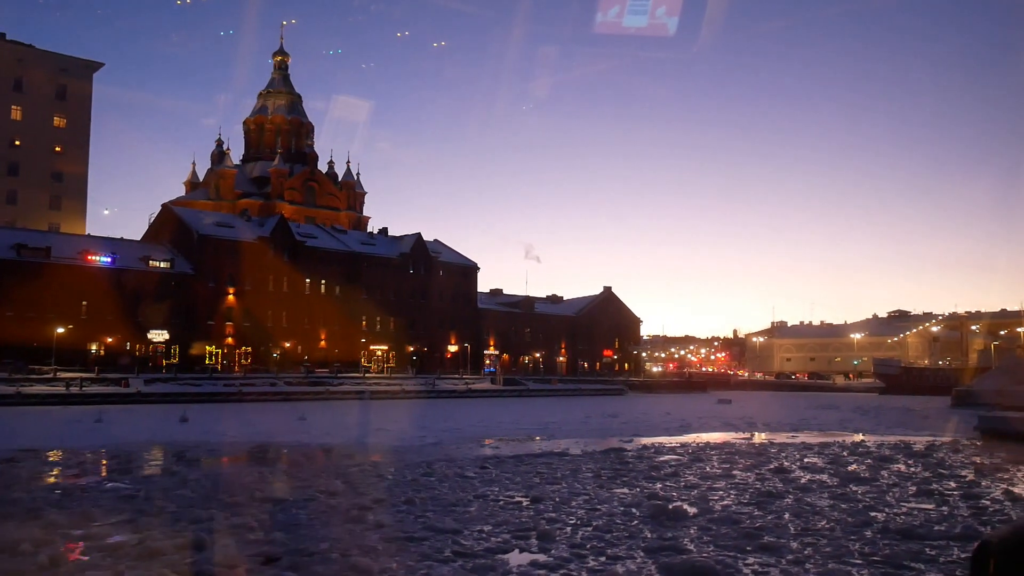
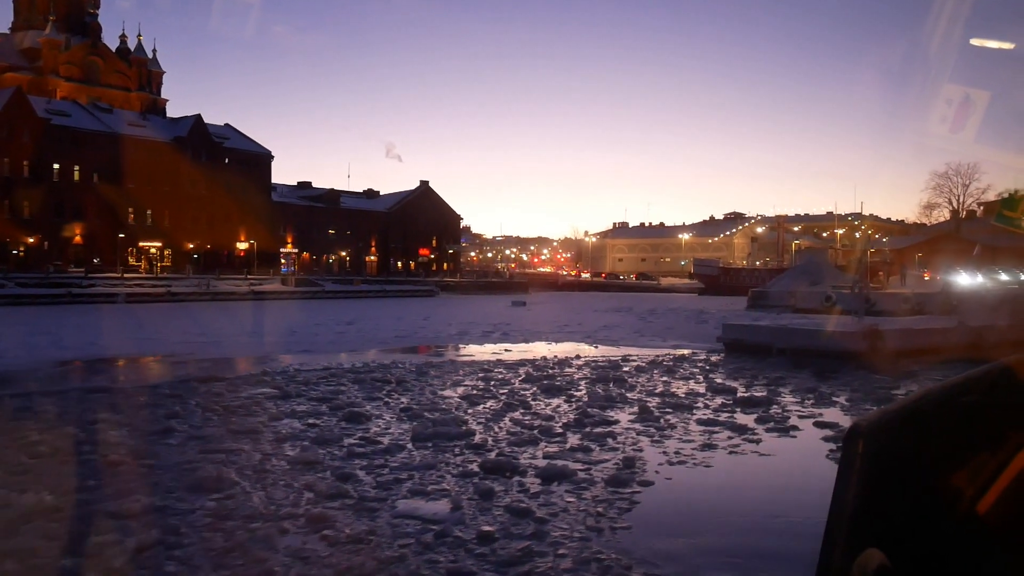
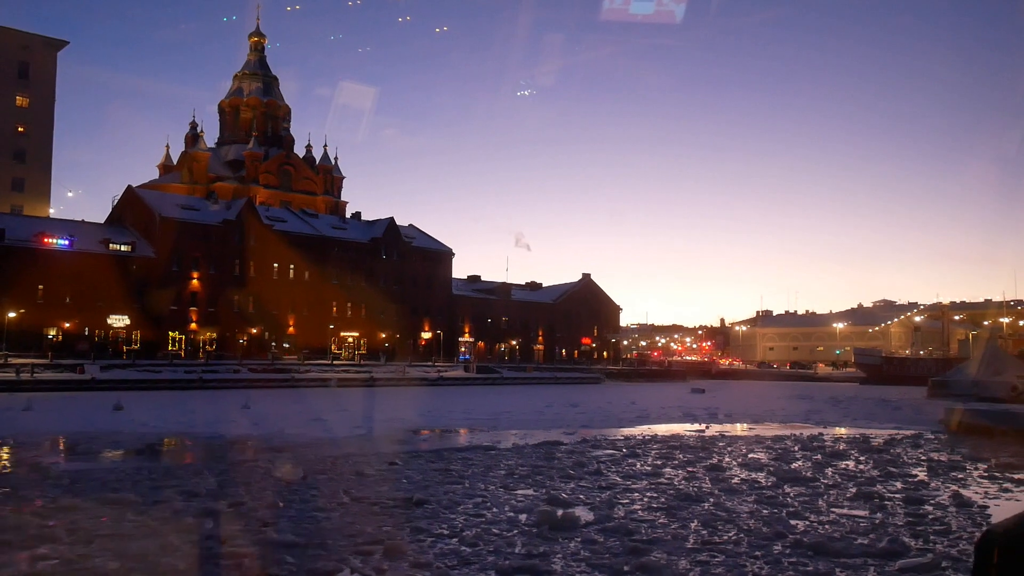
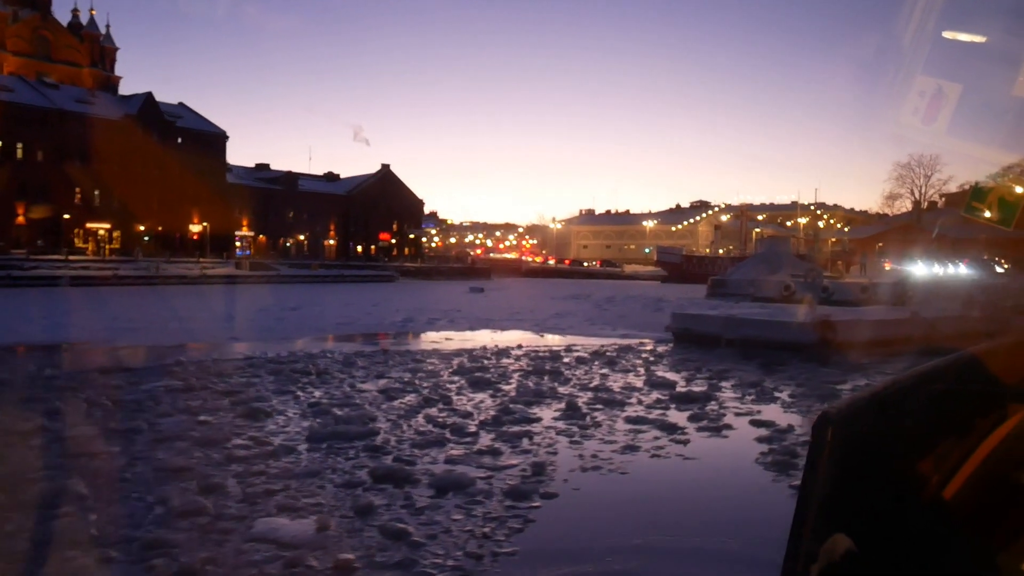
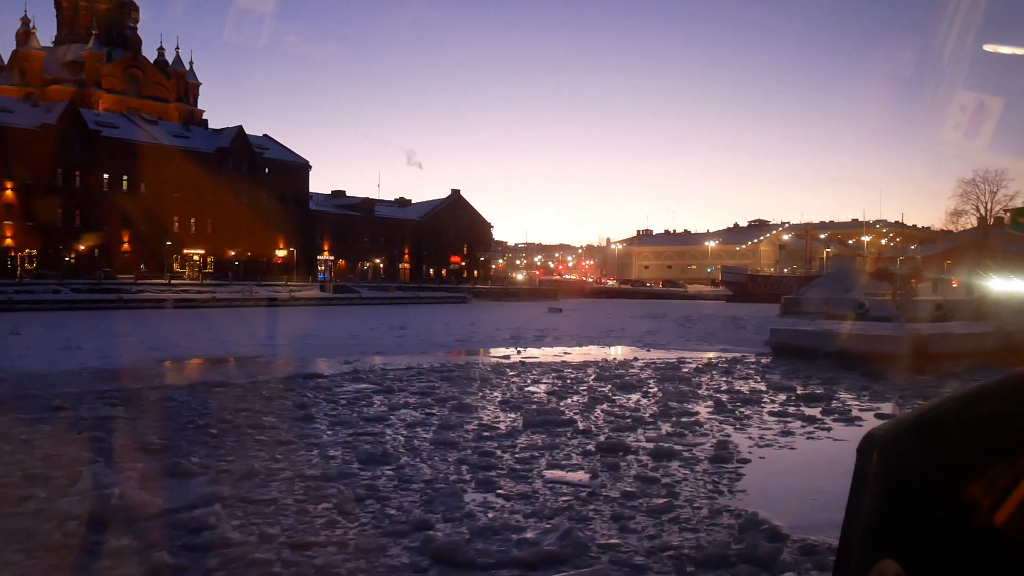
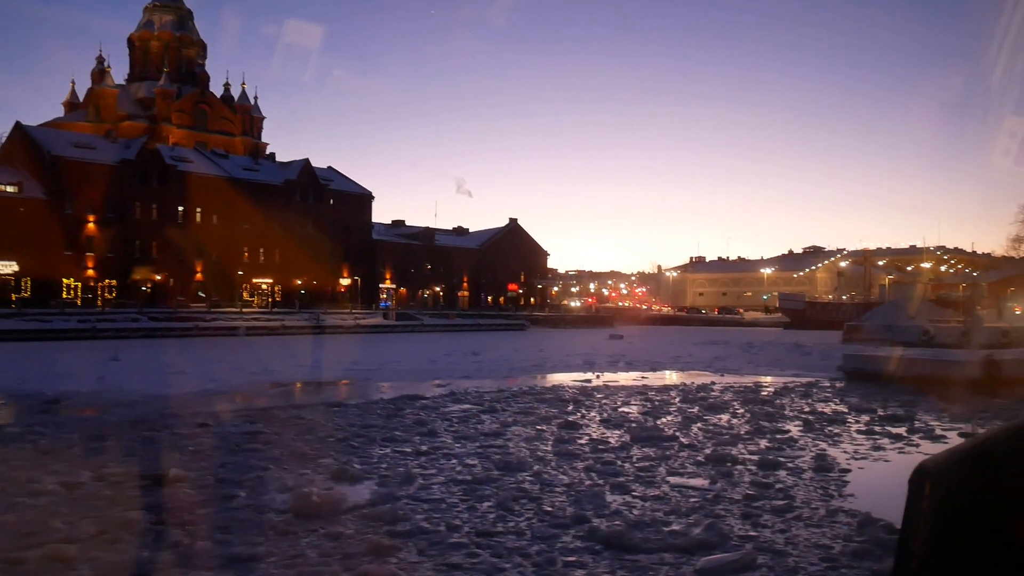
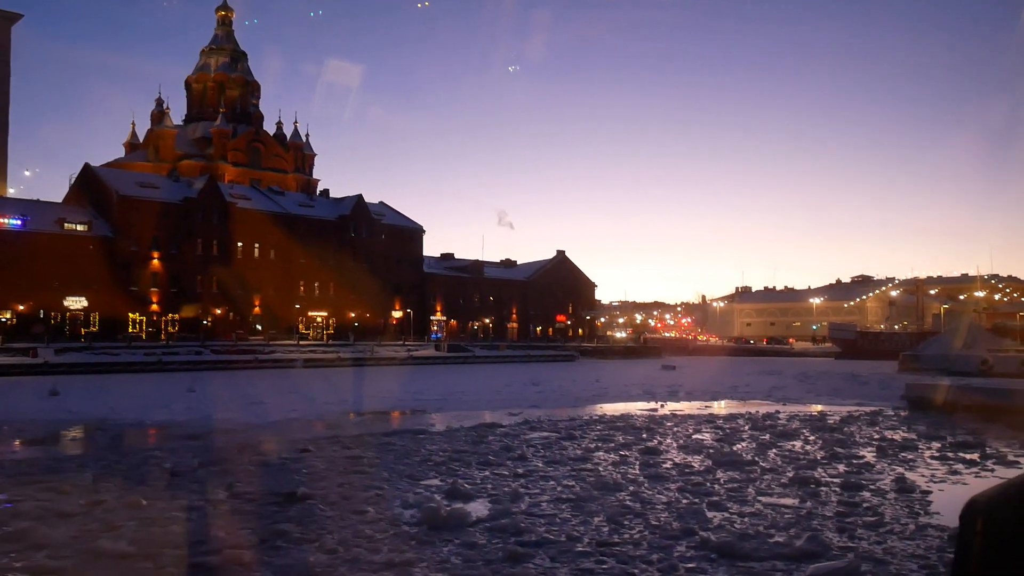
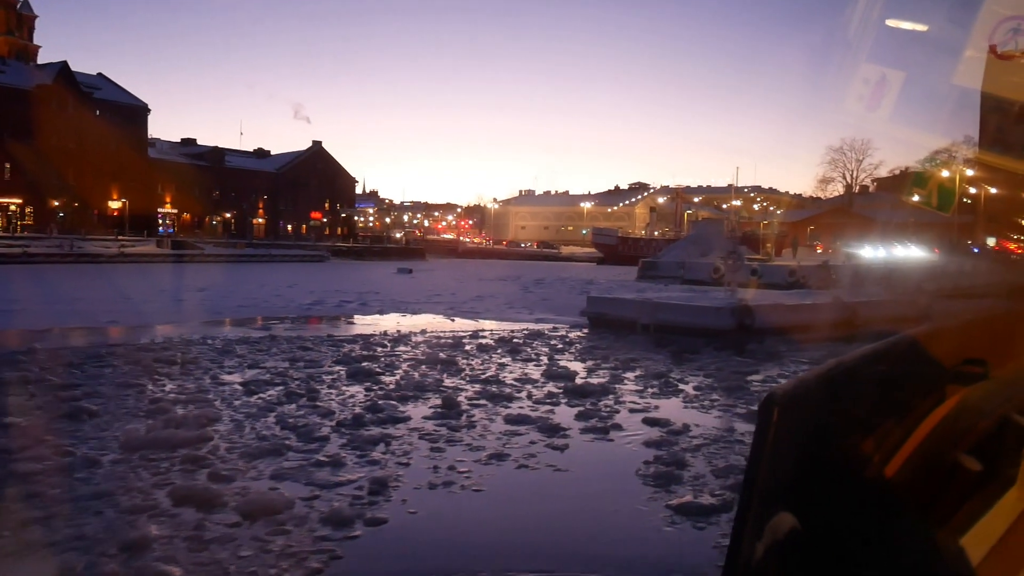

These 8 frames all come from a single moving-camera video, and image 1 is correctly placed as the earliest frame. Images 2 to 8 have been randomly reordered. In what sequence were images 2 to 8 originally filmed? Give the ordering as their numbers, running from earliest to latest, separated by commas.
3, 7, 6, 5, 2, 4, 8
